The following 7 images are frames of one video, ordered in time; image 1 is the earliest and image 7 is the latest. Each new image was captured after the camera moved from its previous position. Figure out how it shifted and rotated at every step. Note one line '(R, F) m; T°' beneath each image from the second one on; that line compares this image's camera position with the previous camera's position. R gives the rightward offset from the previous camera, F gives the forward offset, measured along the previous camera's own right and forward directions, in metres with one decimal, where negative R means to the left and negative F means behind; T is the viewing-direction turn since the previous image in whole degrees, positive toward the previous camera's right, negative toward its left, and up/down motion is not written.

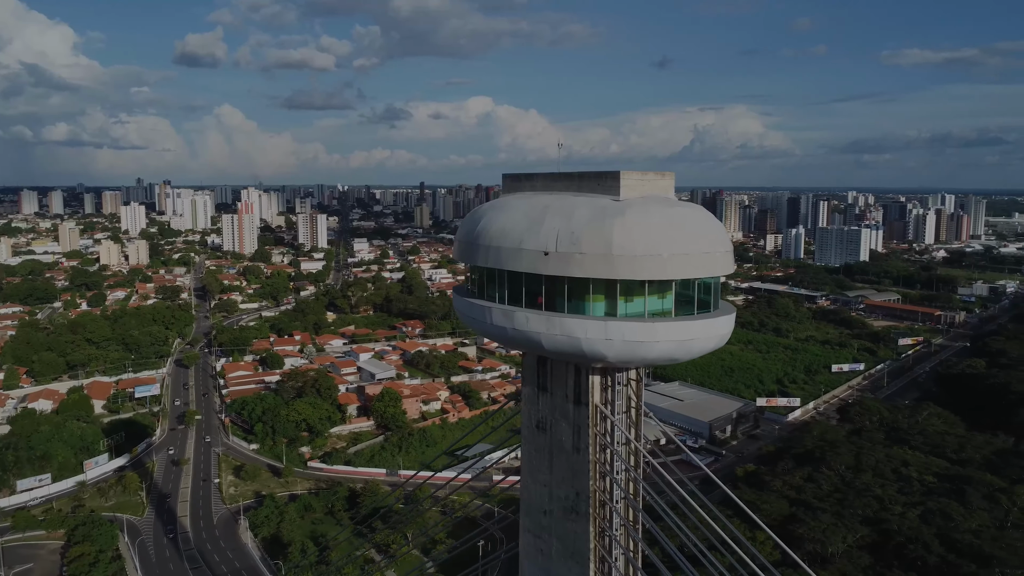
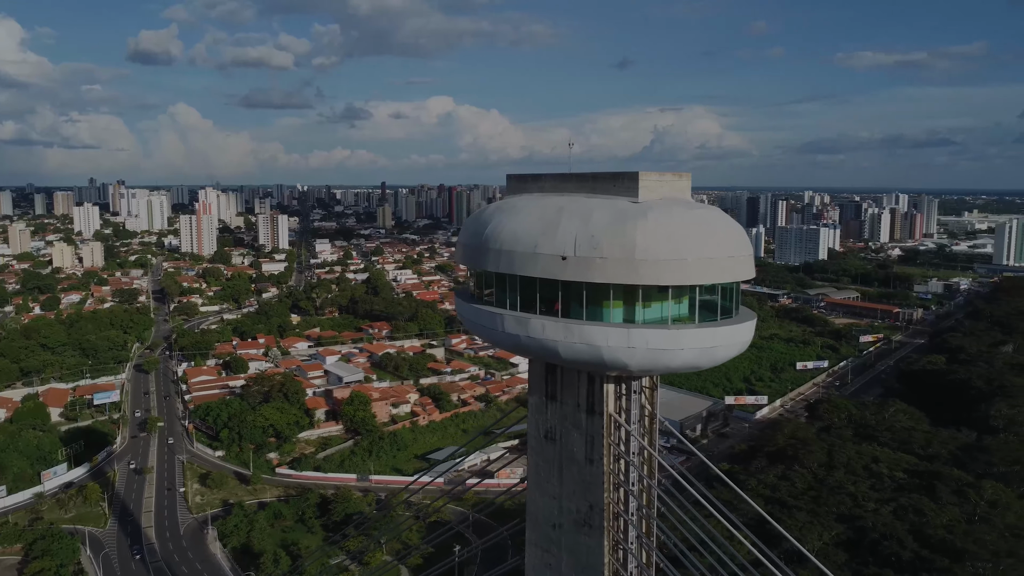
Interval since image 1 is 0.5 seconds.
(-0.3, +0.2) m; +3°
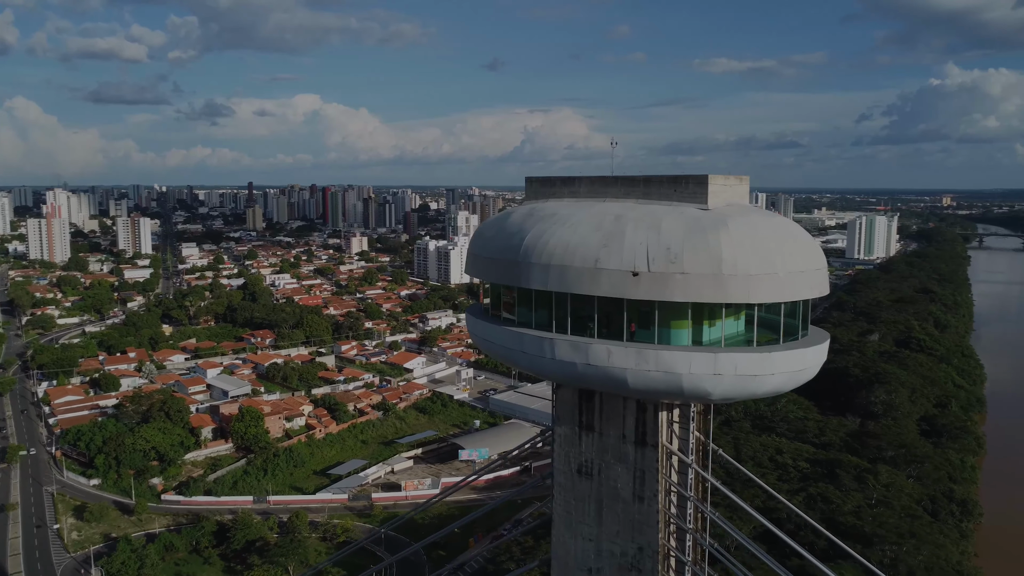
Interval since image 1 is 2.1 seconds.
(-0.8, +0.6) m; +9°
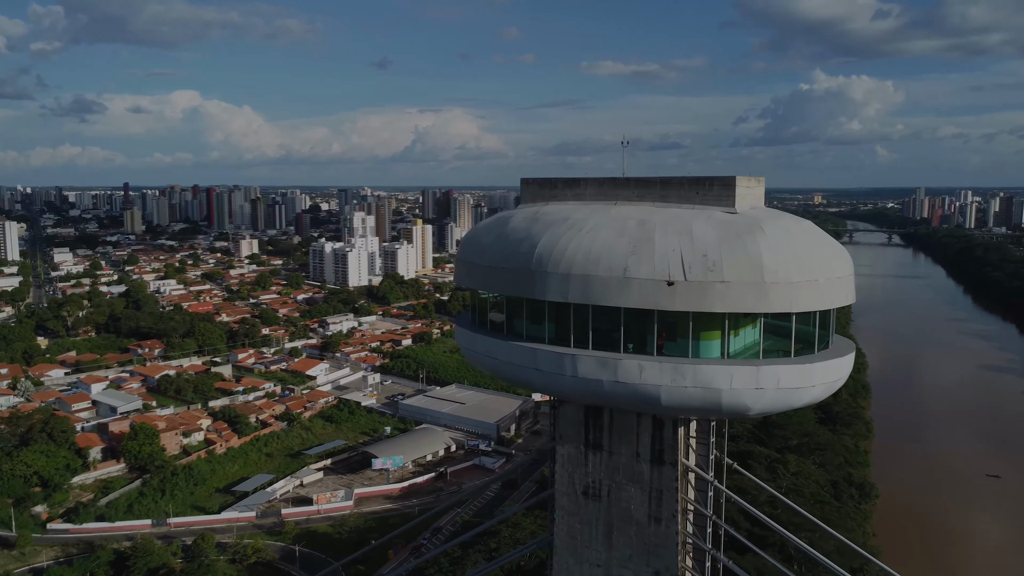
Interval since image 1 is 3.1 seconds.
(-0.5, +0.4) m; +8°
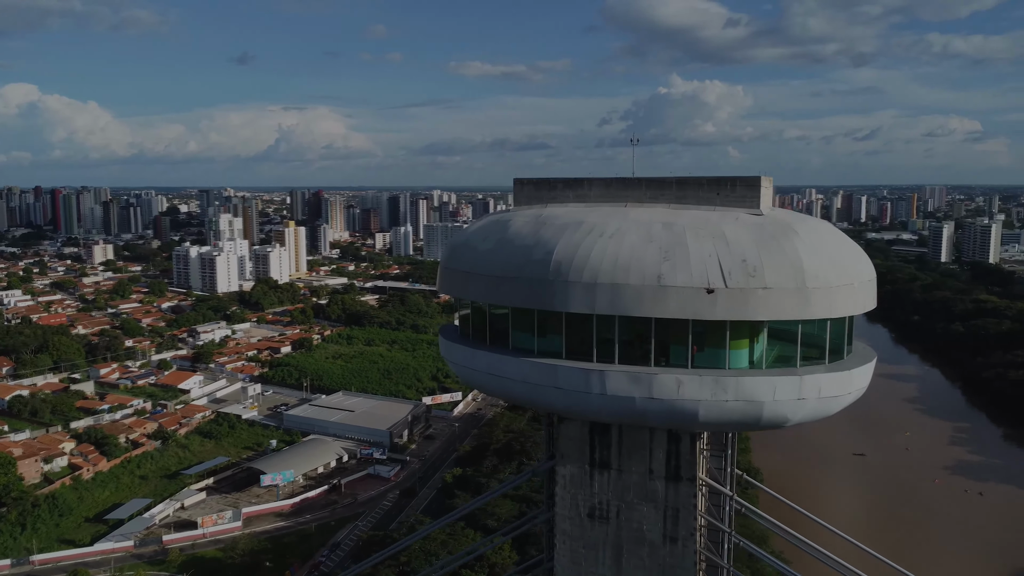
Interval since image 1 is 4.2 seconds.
(-0.6, +0.4) m; +9°
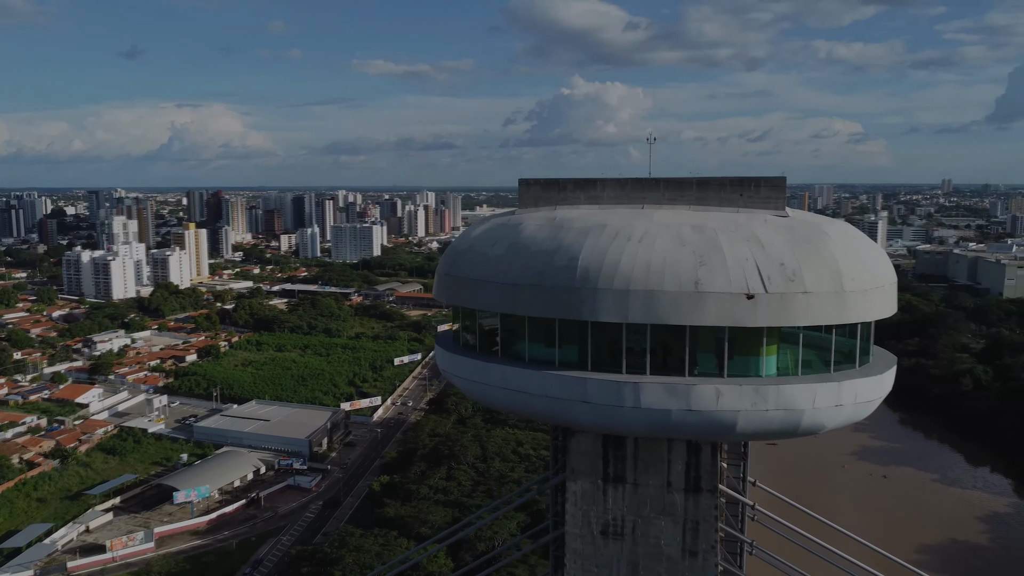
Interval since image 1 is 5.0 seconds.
(-0.4, +0.2) m; +7°
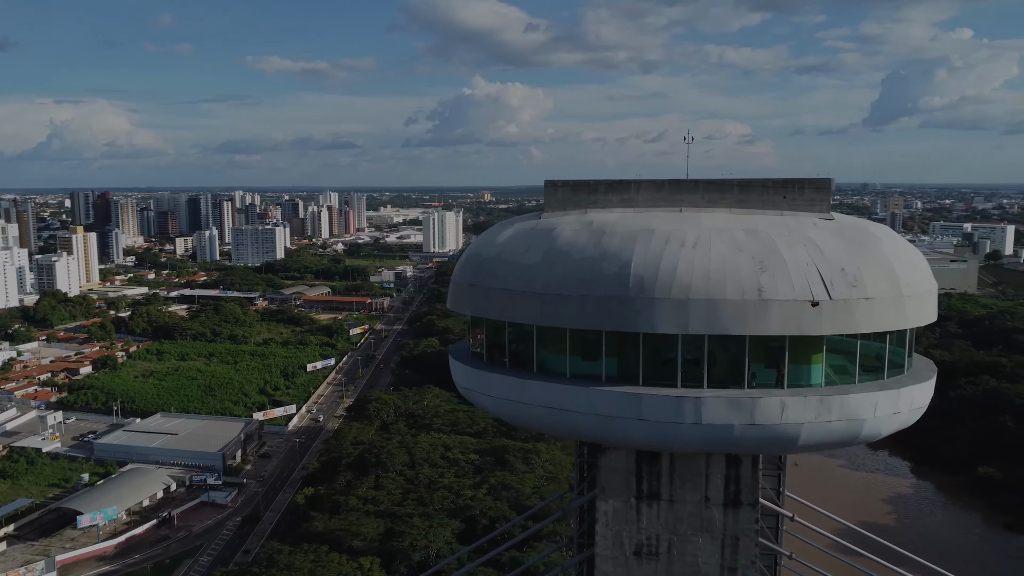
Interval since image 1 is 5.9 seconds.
(-0.5, +0.3) m; +7°
